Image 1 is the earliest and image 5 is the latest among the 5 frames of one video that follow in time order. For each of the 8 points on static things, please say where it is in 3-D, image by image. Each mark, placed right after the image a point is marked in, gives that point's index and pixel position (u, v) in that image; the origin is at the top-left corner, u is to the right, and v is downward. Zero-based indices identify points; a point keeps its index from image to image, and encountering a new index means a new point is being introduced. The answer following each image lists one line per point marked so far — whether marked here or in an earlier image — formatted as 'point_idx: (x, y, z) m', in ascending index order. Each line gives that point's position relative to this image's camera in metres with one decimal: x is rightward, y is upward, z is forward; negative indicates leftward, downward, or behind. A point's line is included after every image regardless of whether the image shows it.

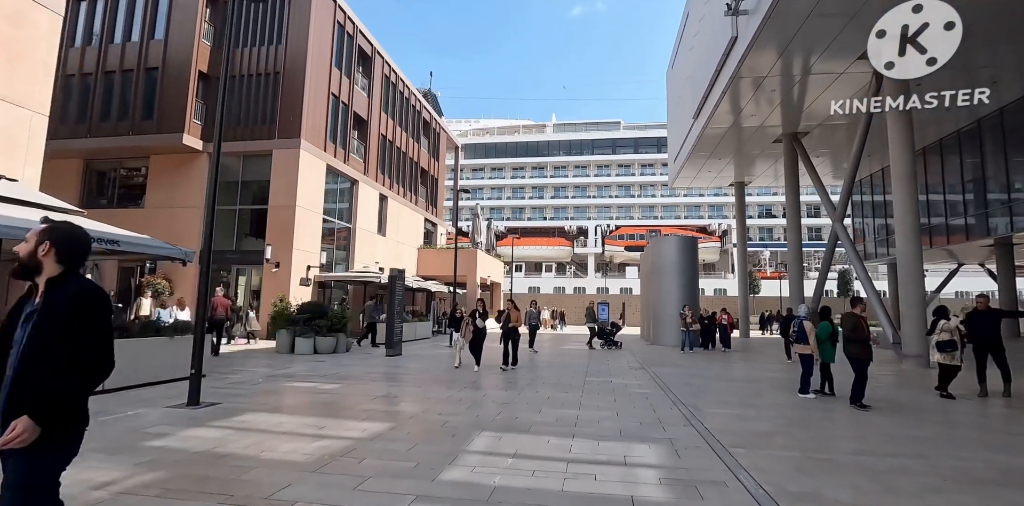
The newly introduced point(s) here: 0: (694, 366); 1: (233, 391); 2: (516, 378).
0: (+4.7, -2.8, +13.2) m
1: (-4.3, -2.1, +8.0) m
2: (+0.1, -2.3, +9.6) m
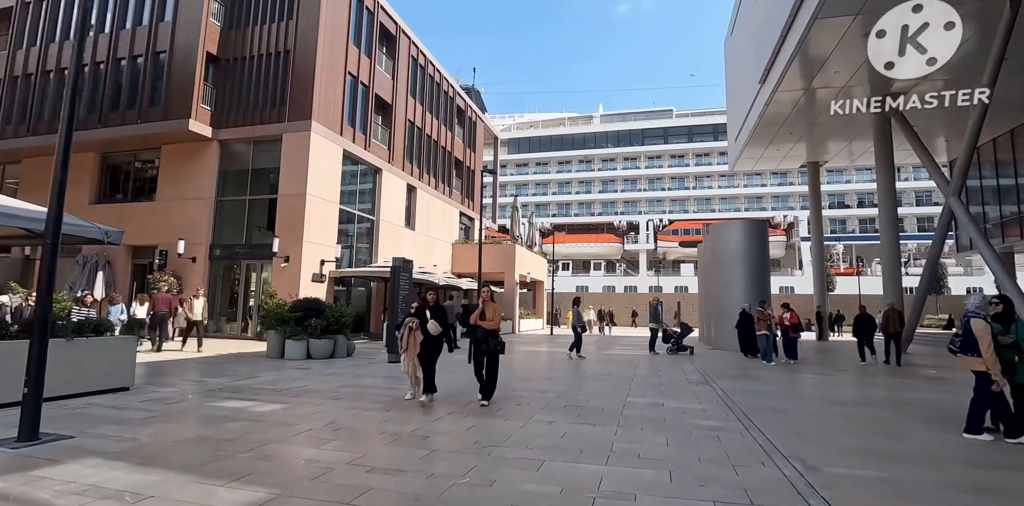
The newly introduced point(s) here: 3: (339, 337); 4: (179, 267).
0: (+5.2, -2.4, +10.2) m
1: (-4.3, -1.8, +5.9) m
2: (+0.2, -2.0, +7.0) m
3: (-4.2, -2.0, +12.6) m
4: (-12.1, -0.5, +19.0) m
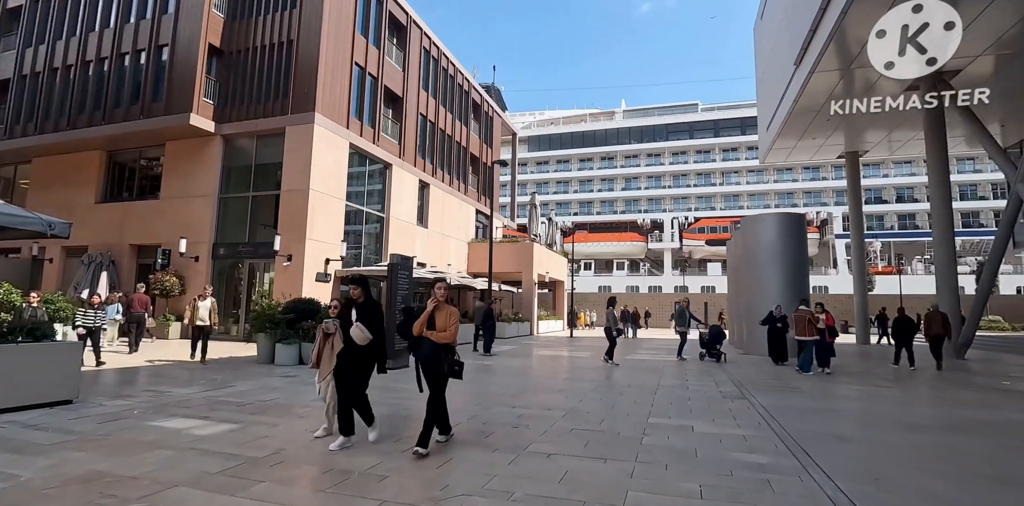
0: (+5.3, -2.3, +8.8) m
1: (-4.3, -1.7, +4.9) m
2: (+0.2, -1.9, +5.9) m
3: (-4.0, -1.9, +11.6) m
4: (-11.6, -0.5, +18.3) m
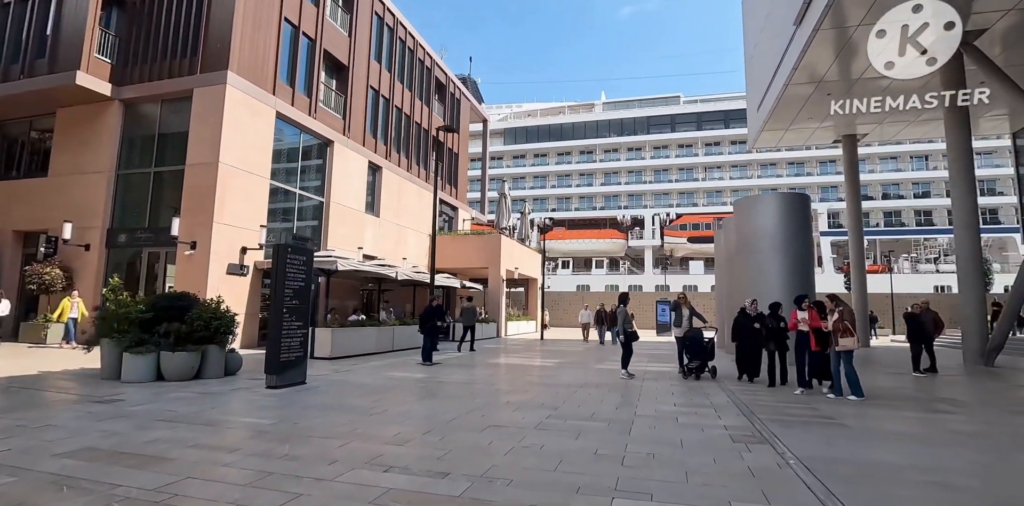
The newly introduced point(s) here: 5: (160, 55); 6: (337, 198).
0: (+4.3, -2.0, +6.3) m
1: (-5.2, -1.3, +2.1) m
2: (-0.7, -1.5, +3.2) m
3: (-5.1, -1.6, +8.8) m
4: (-12.9, -0.1, +15.2) m
5: (-10.5, +5.9, +15.6) m
6: (-6.4, +2.0, +19.1) m
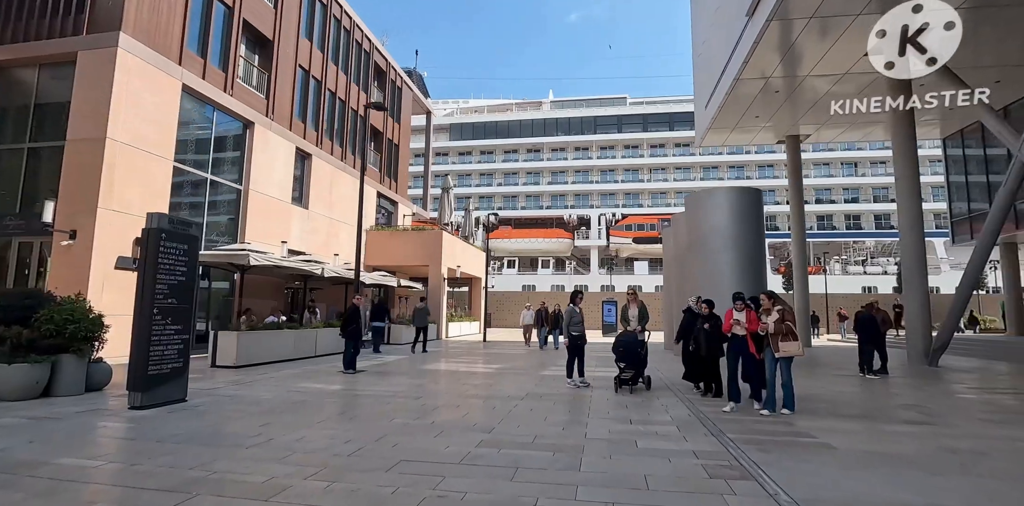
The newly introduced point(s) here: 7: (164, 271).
0: (+3.5, -1.9, +5.5) m
1: (-5.5, -1.2, +0.3) m
2: (-1.1, -1.4, +1.9) m
3: (-6.0, -1.4, +7.1) m
4: (-14.4, +0.1, +12.7) m
5: (-12.0, +6.1, +13.3) m
6: (-8.3, +2.2, +17.2) m
7: (-4.3, -0.2, +6.5) m
